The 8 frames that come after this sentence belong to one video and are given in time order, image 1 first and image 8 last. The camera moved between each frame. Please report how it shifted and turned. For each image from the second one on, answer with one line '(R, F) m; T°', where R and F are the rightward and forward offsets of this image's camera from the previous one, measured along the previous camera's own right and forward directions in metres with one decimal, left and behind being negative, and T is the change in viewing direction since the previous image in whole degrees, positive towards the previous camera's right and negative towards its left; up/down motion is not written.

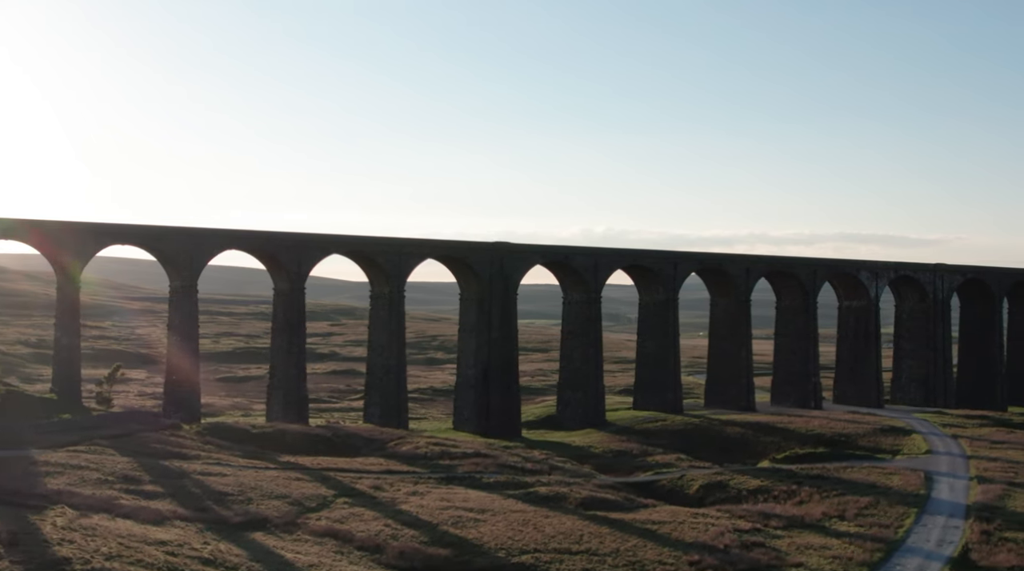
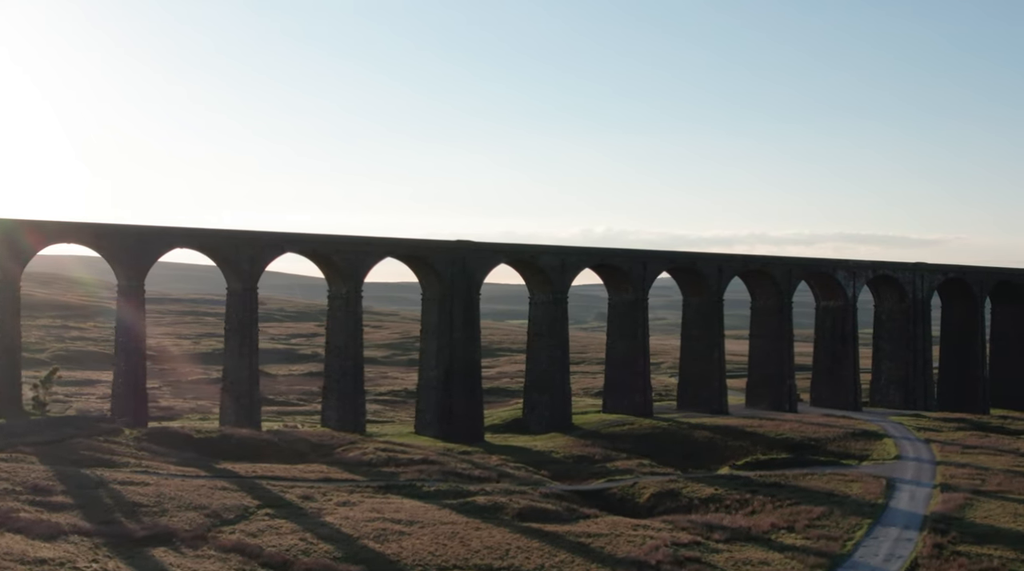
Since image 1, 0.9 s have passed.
(+1.5, +1.3) m; 0°
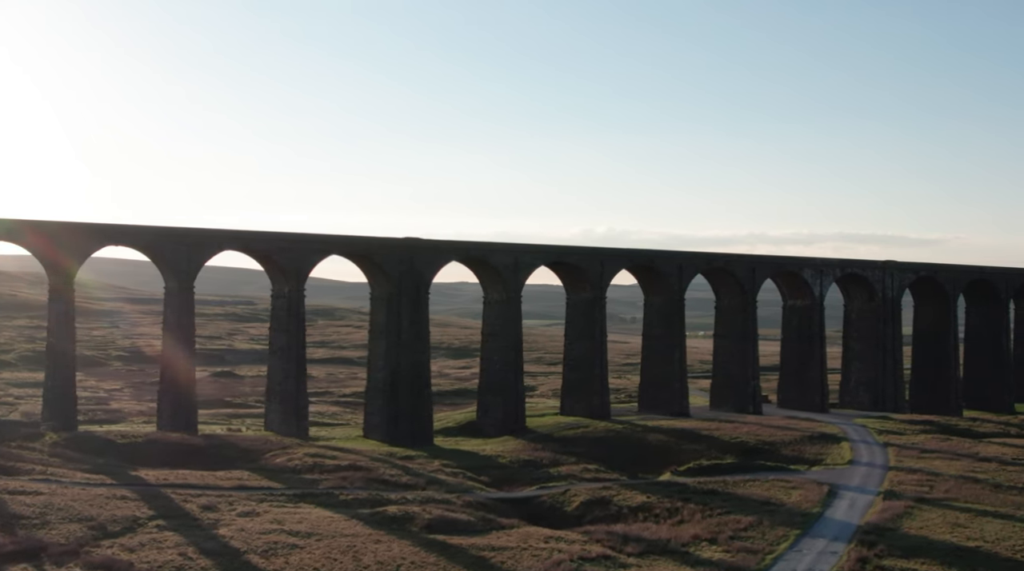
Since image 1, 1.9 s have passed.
(+1.9, +1.3) m; 0°
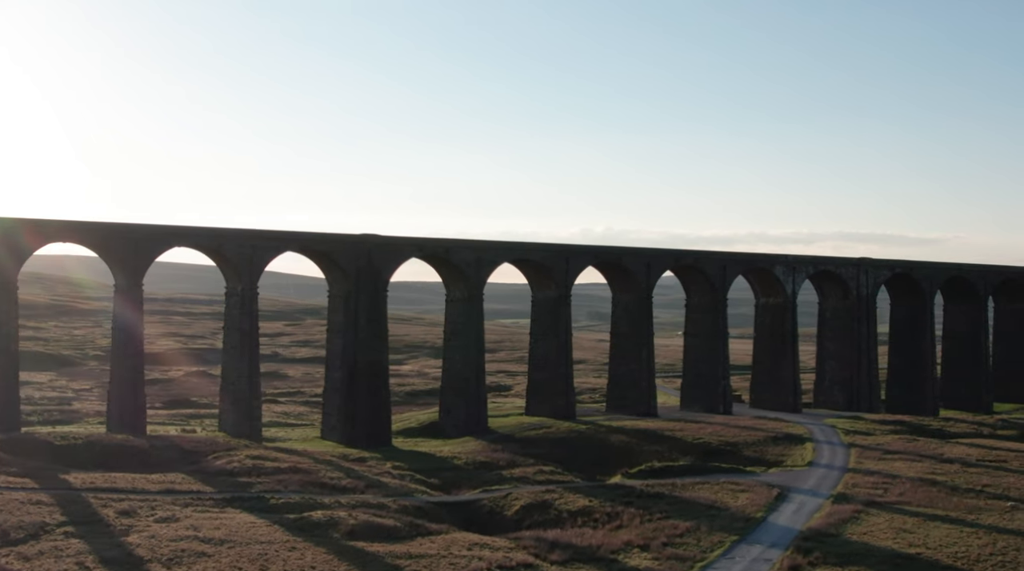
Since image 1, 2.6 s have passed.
(+1.5, +0.9) m; 0°
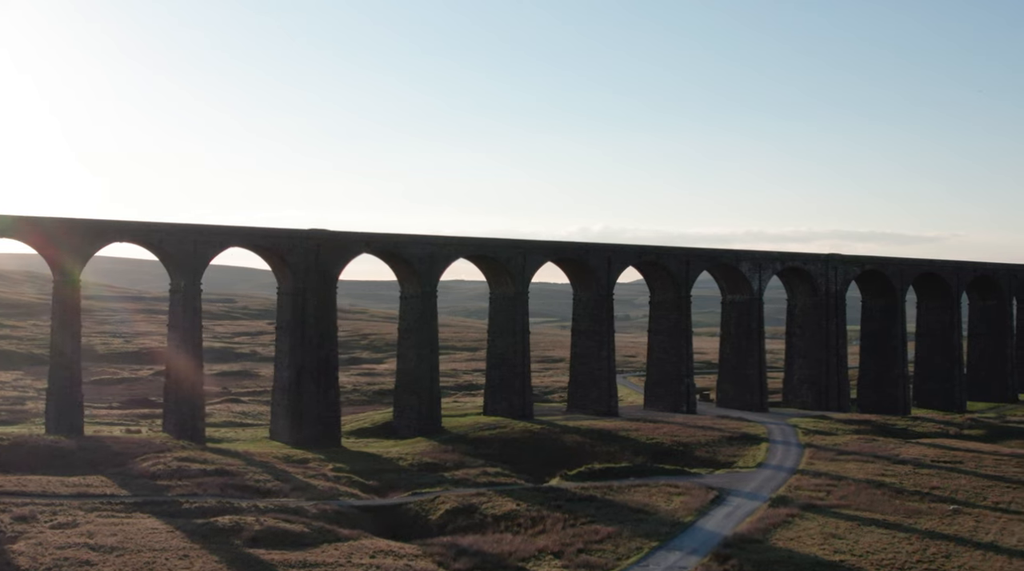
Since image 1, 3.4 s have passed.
(+1.7, +1.0) m; 0°
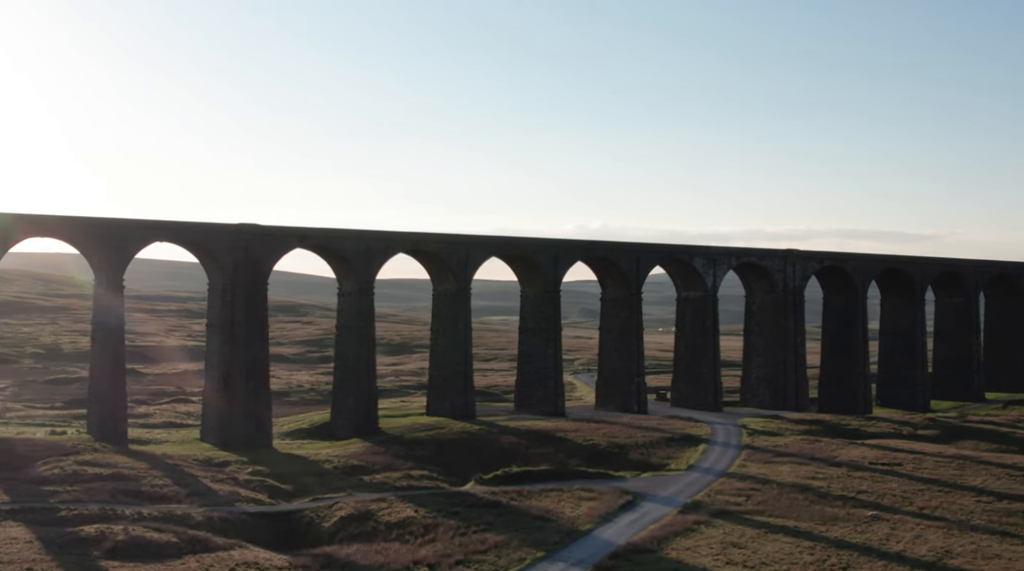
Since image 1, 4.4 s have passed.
(+2.2, +1.3) m; 0°
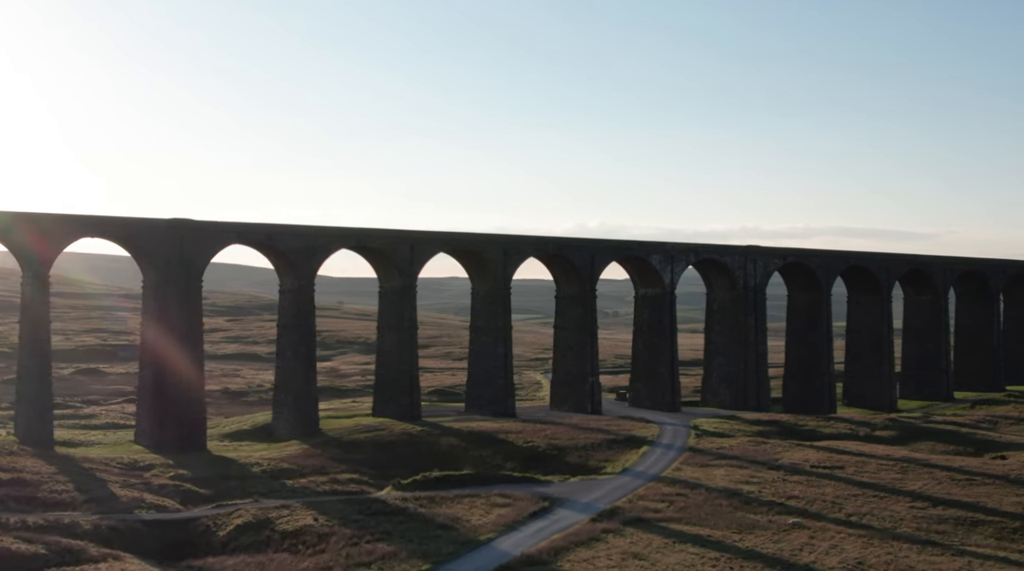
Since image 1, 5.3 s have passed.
(+1.9, +1.2) m; 0°
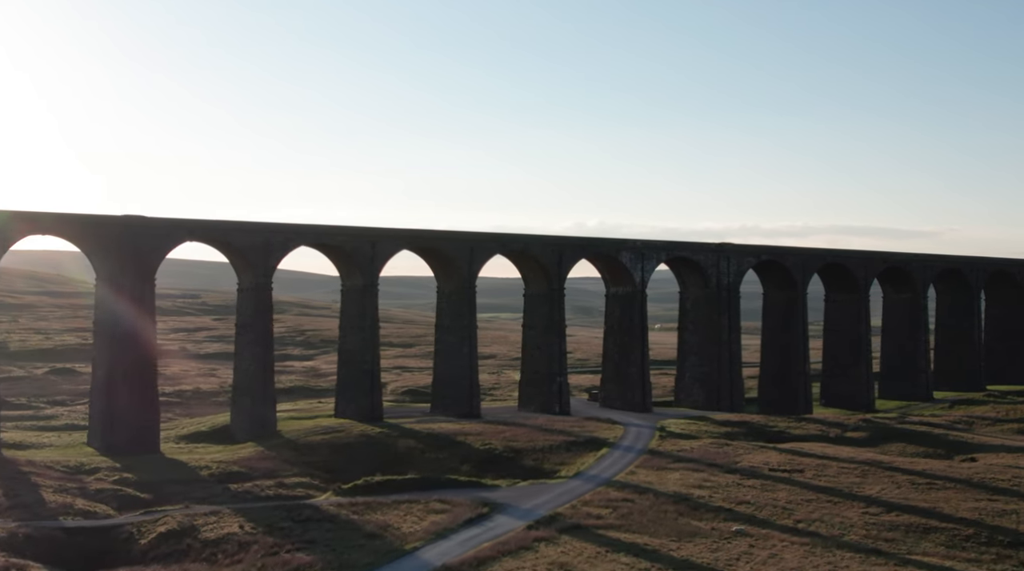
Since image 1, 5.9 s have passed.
(+1.3, +0.9) m; 0°
